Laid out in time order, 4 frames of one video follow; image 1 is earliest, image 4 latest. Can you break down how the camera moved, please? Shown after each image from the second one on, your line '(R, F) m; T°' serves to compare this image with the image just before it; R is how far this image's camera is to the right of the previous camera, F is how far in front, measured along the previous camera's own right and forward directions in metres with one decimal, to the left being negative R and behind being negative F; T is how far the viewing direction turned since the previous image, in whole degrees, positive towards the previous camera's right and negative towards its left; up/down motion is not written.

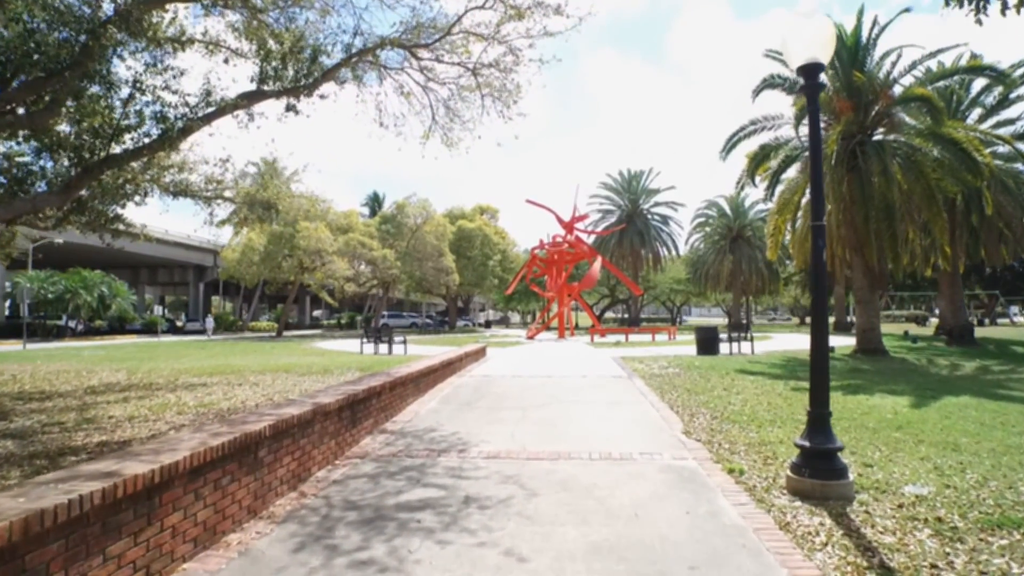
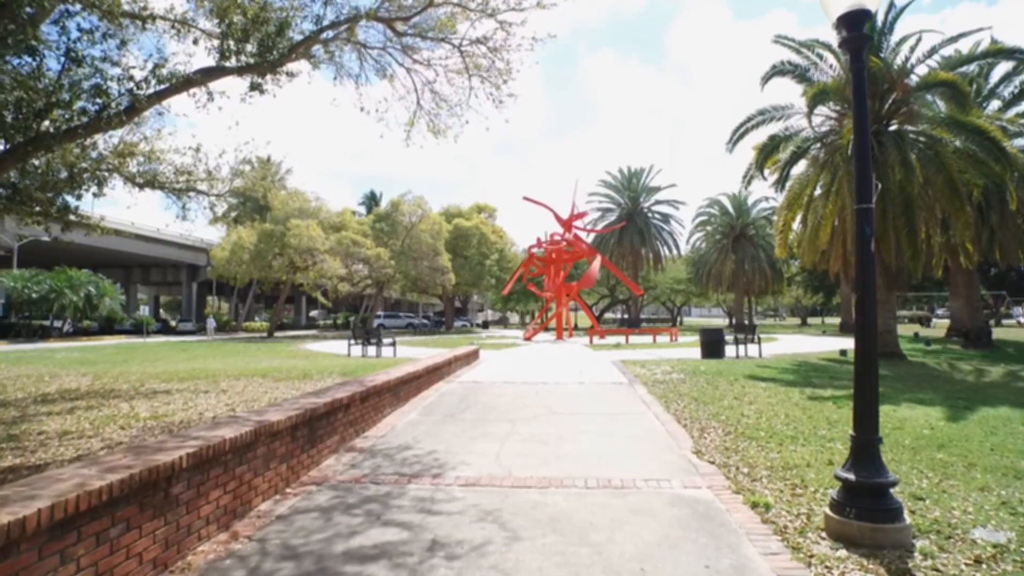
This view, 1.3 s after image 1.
(+0.2, +1.1) m; 0°
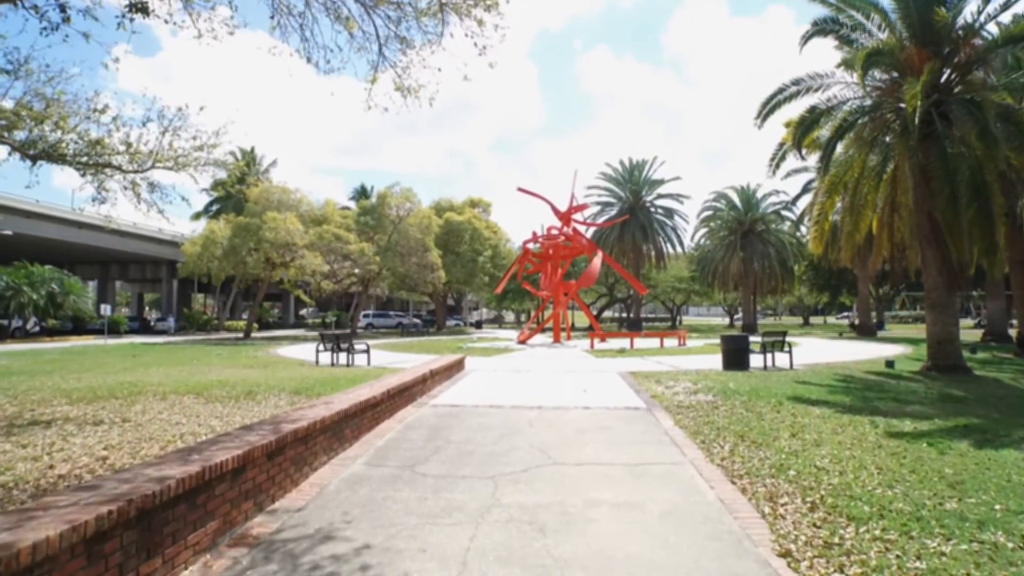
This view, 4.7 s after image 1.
(+0.1, +2.8) m; 0°
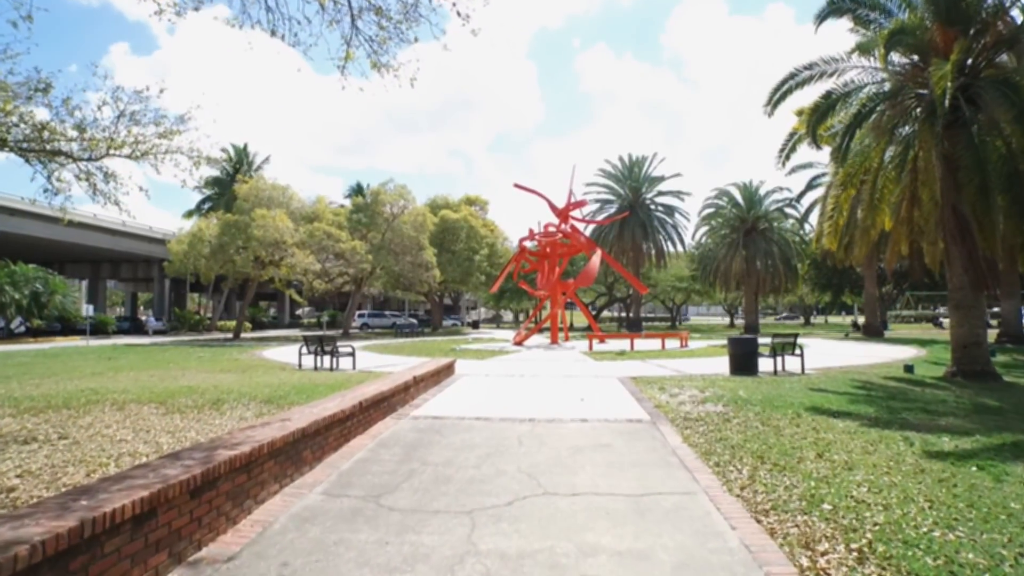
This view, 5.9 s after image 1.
(+0.1, +1.1) m; 0°
